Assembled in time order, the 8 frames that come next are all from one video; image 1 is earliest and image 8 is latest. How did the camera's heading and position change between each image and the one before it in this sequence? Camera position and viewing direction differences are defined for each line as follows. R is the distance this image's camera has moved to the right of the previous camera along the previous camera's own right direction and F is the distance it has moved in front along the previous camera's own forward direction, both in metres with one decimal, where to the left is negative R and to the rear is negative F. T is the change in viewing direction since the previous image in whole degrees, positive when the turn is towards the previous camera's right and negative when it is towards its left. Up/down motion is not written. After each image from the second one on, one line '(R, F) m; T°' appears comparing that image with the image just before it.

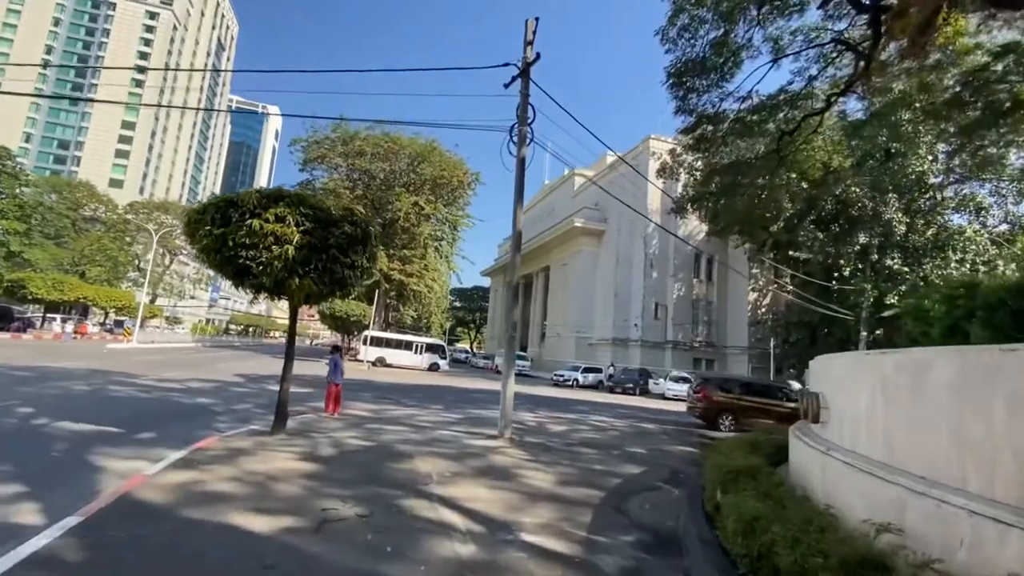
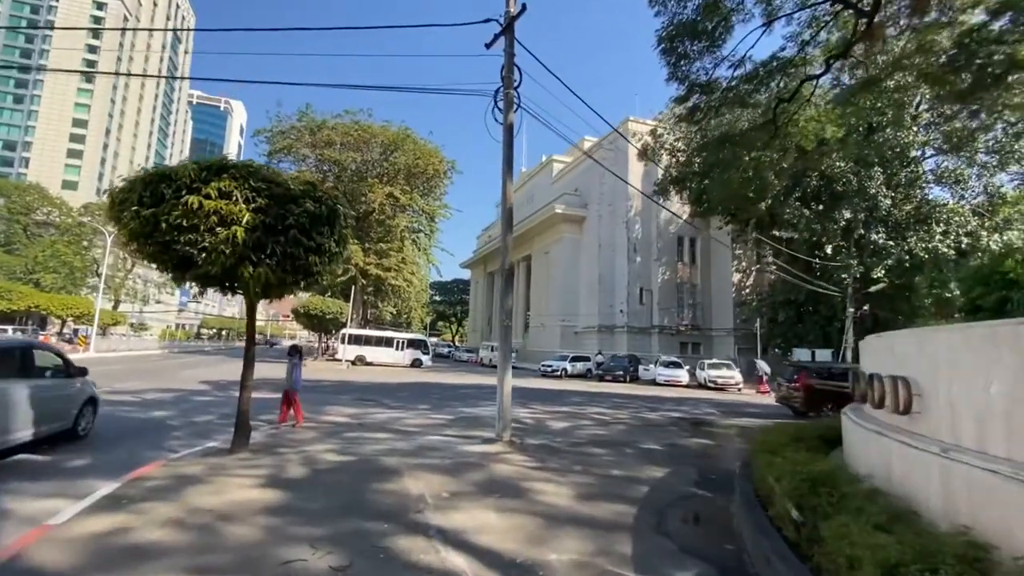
(-0.3, +1.1) m; +2°
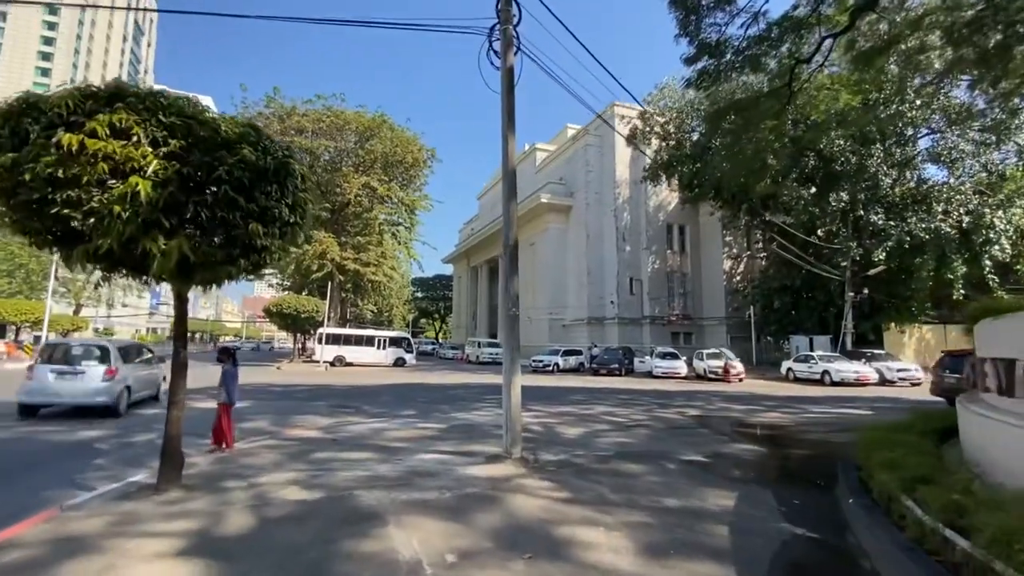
(-0.4, +1.7) m; +2°
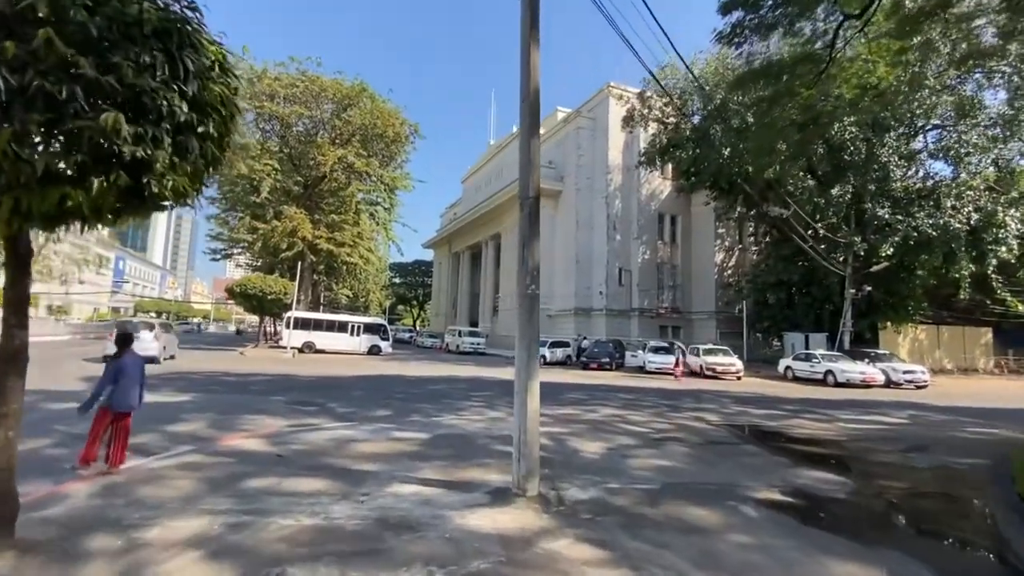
(-0.4, +2.0) m; +3°
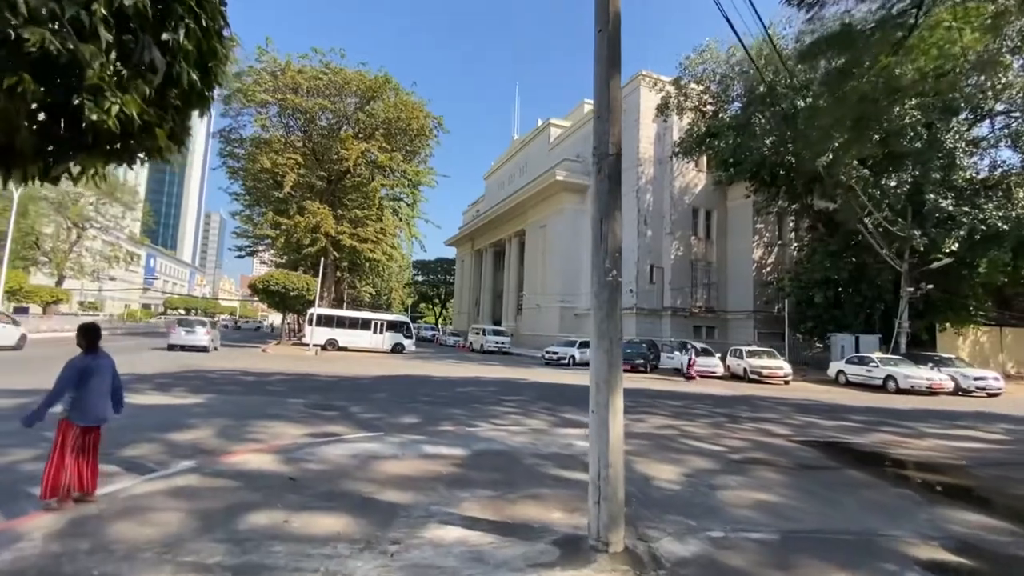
(-0.4, +1.2) m; -2°
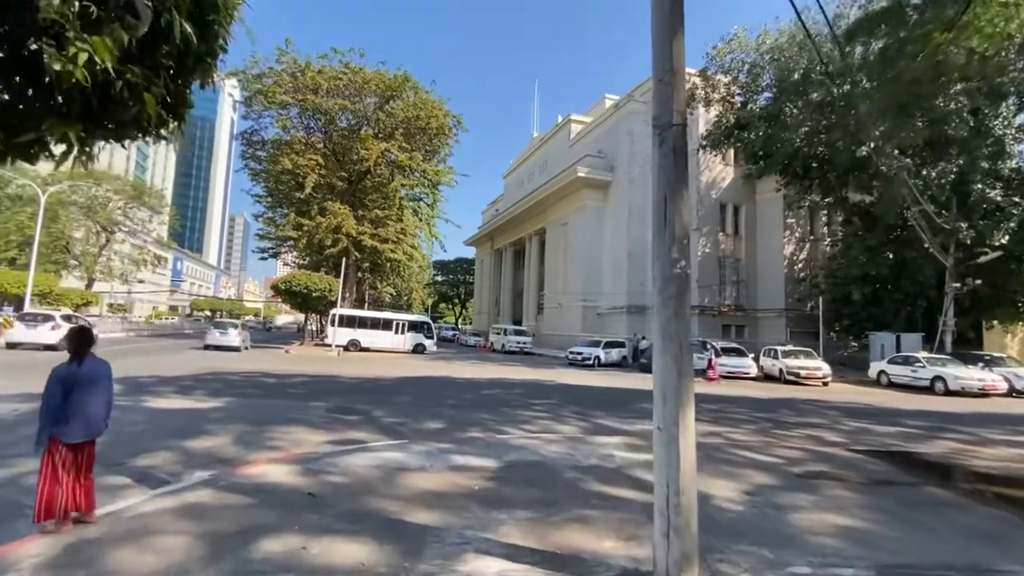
(-0.2, +0.6) m; -2°
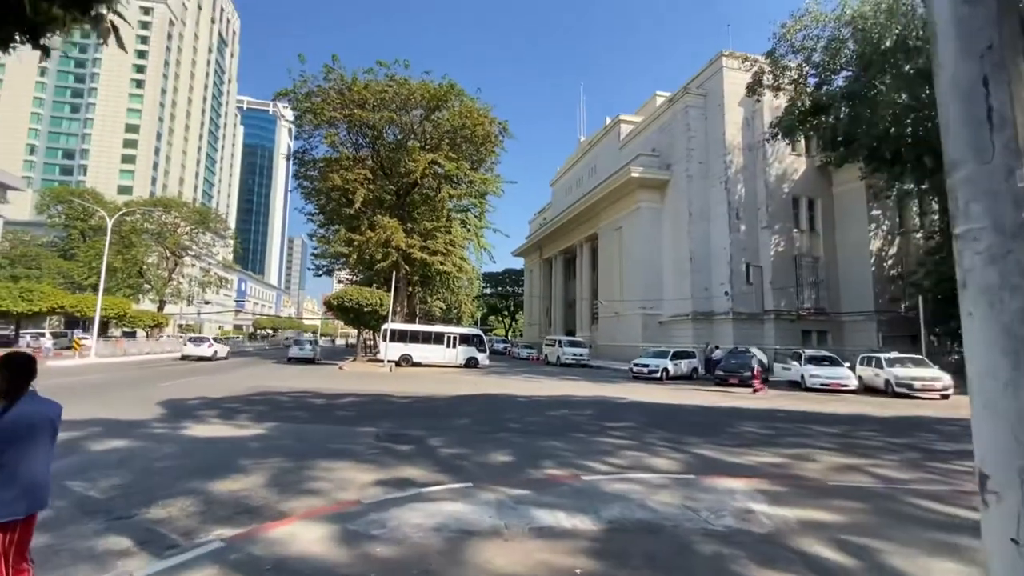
(-0.5, +1.5) m; -6°
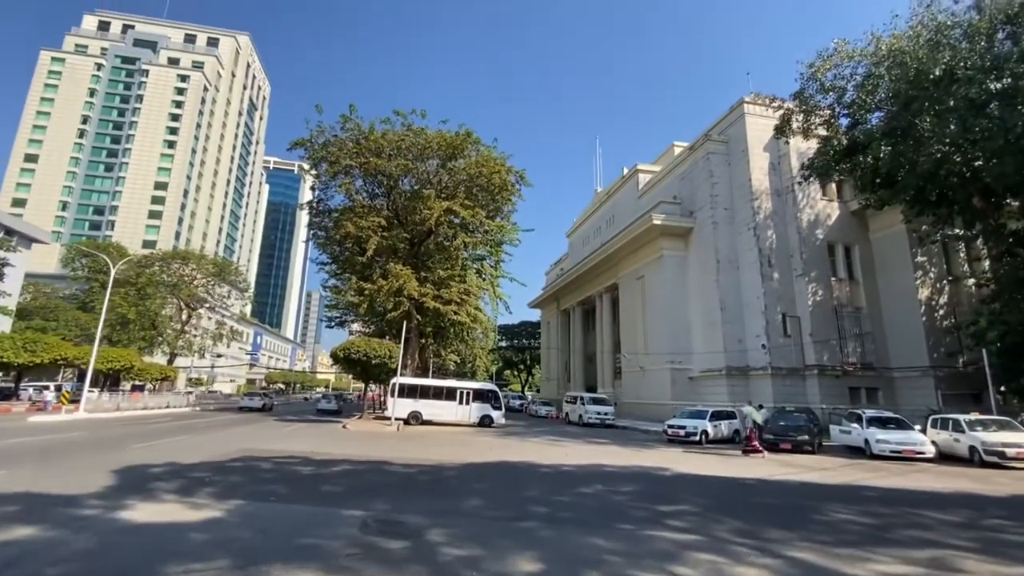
(-0.2, +1.8) m; -2°
